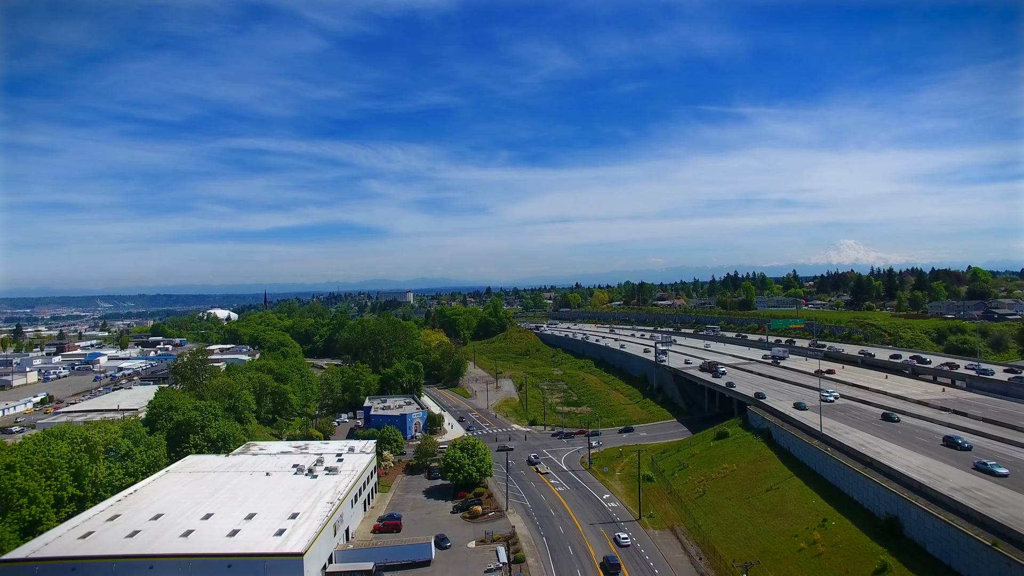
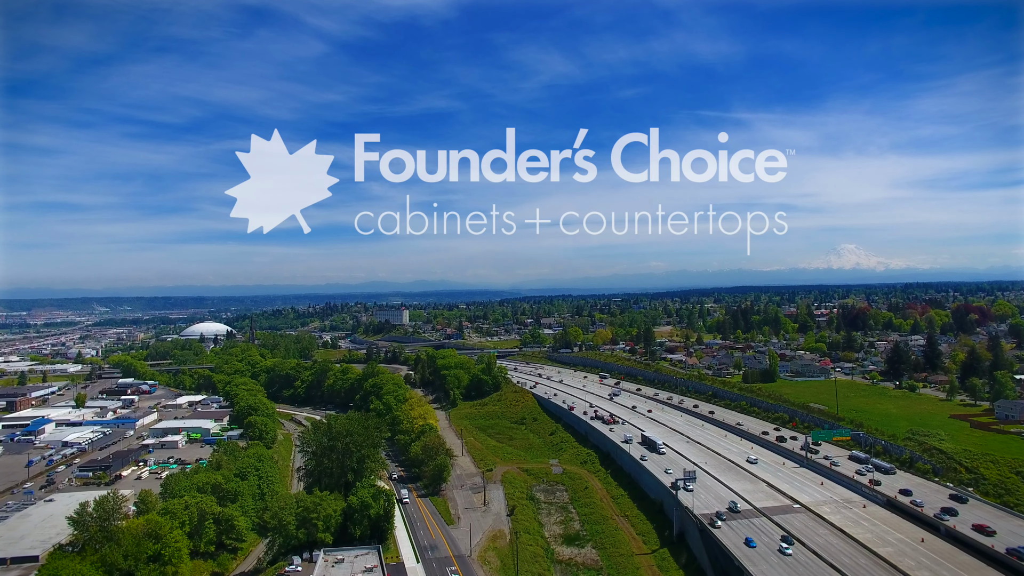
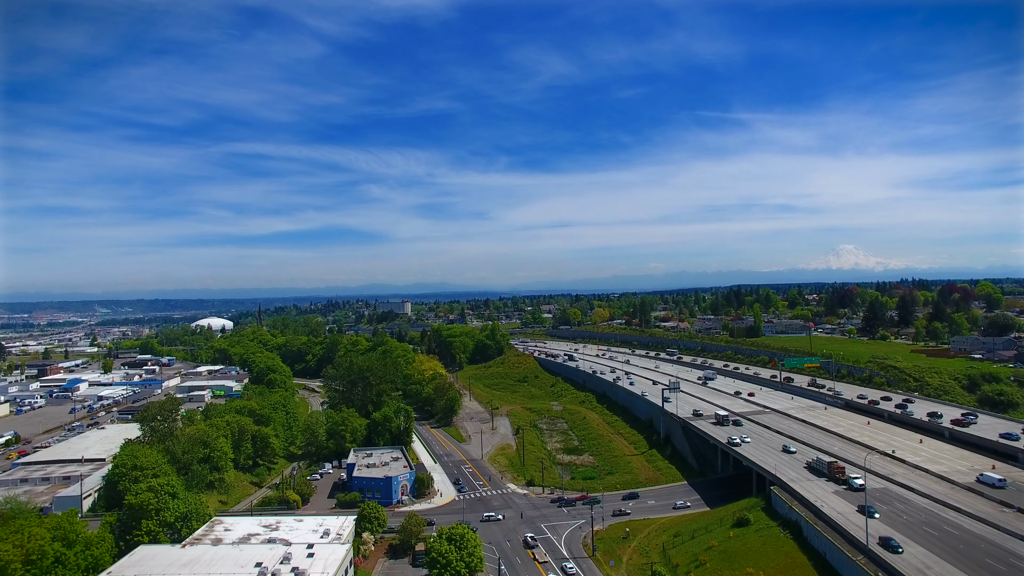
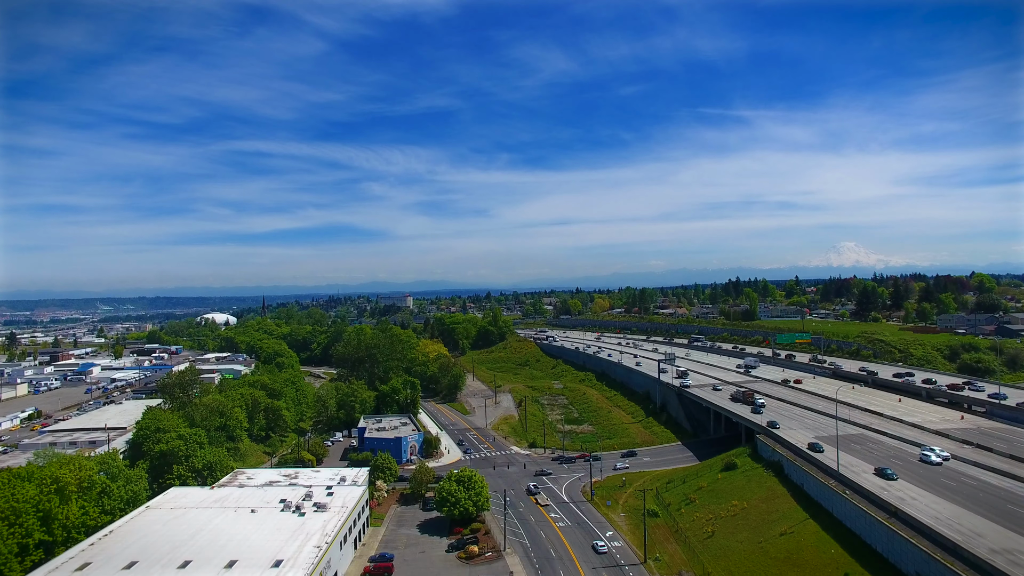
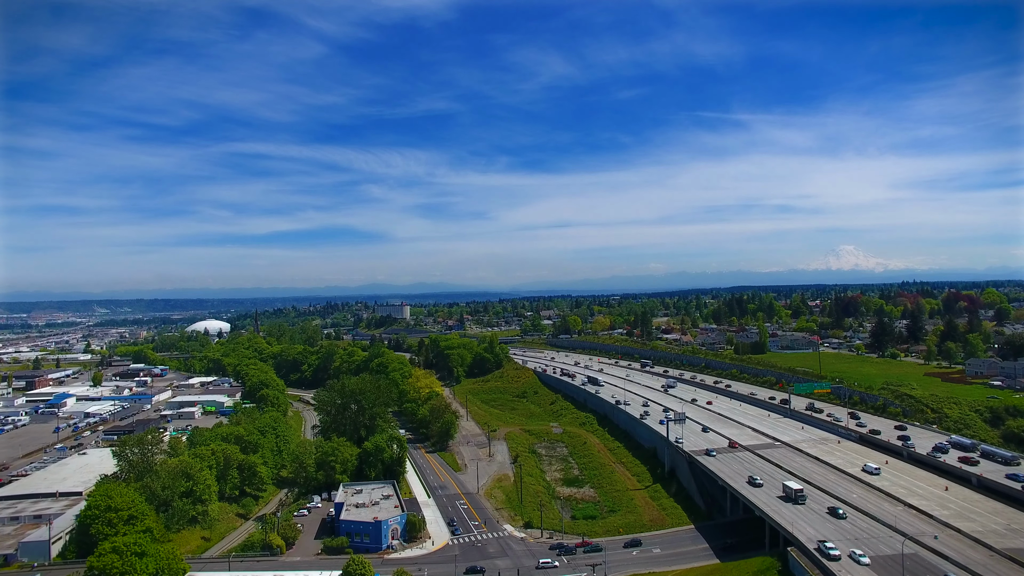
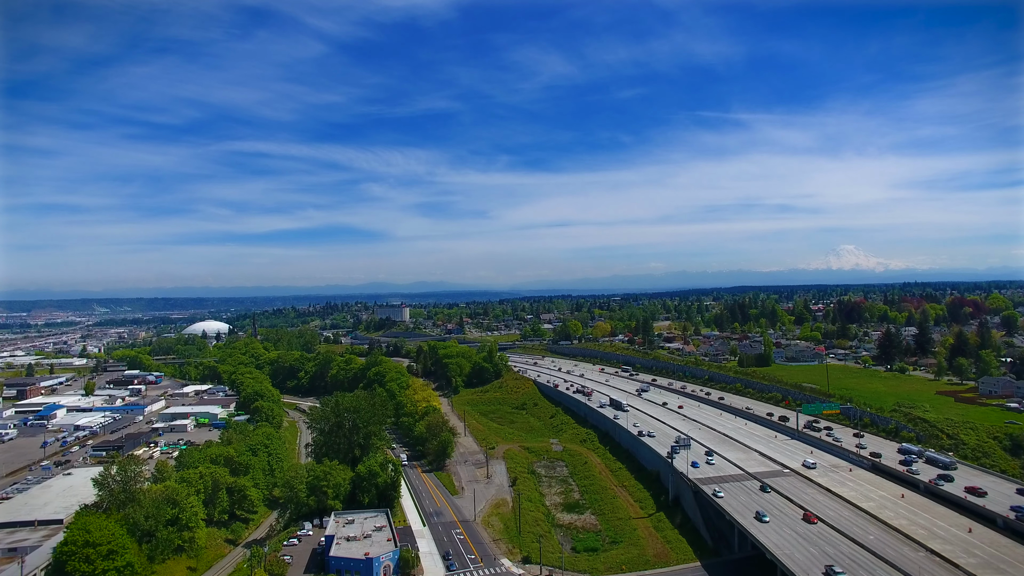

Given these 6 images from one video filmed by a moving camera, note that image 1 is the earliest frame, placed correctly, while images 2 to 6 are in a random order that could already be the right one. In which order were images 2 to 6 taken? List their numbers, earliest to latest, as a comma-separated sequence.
4, 3, 5, 6, 2
